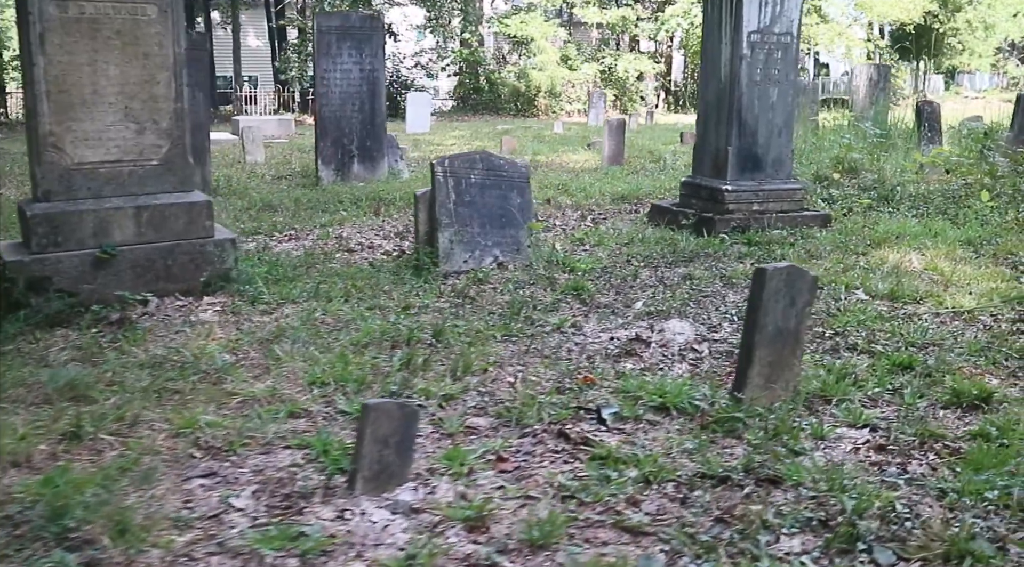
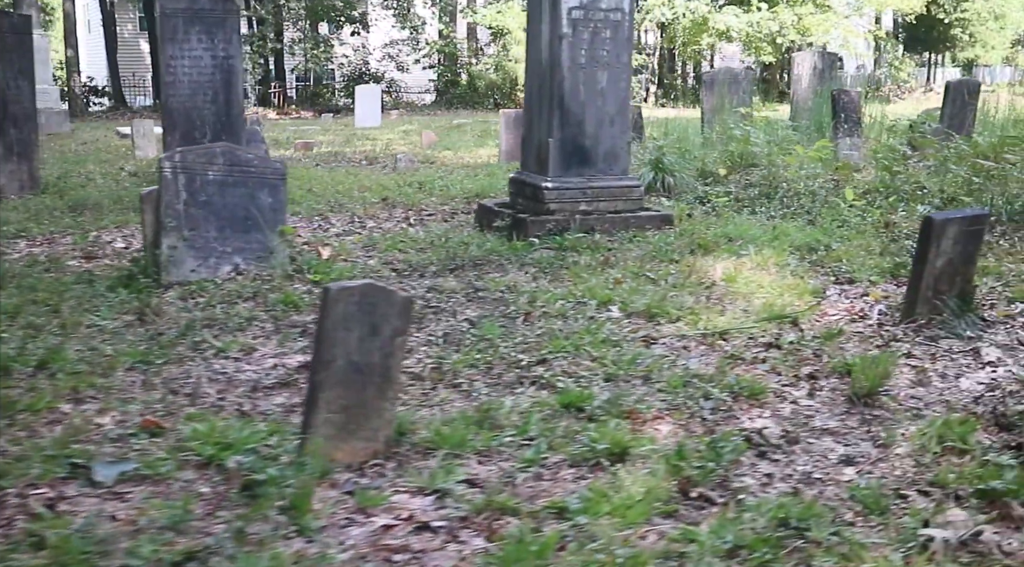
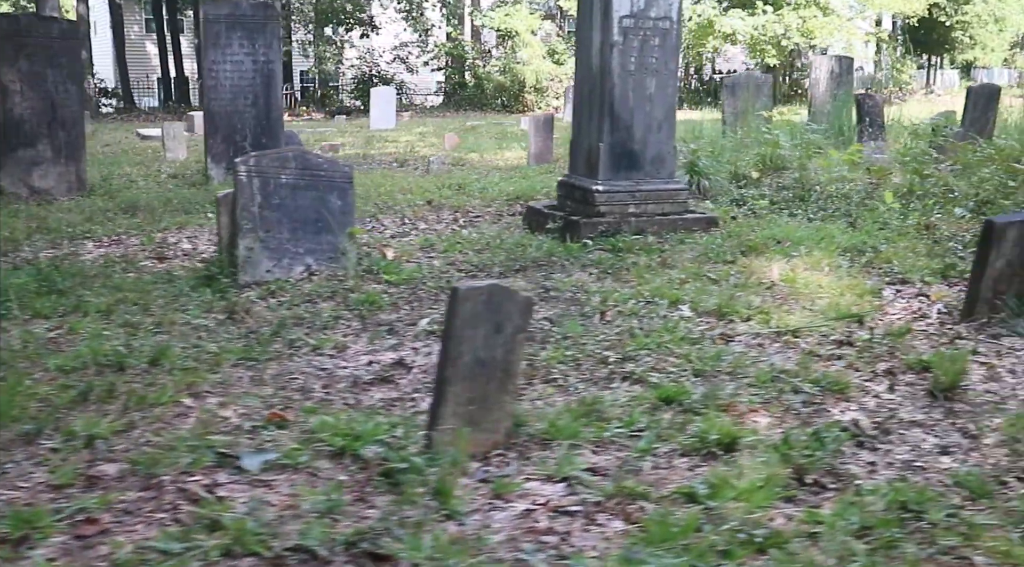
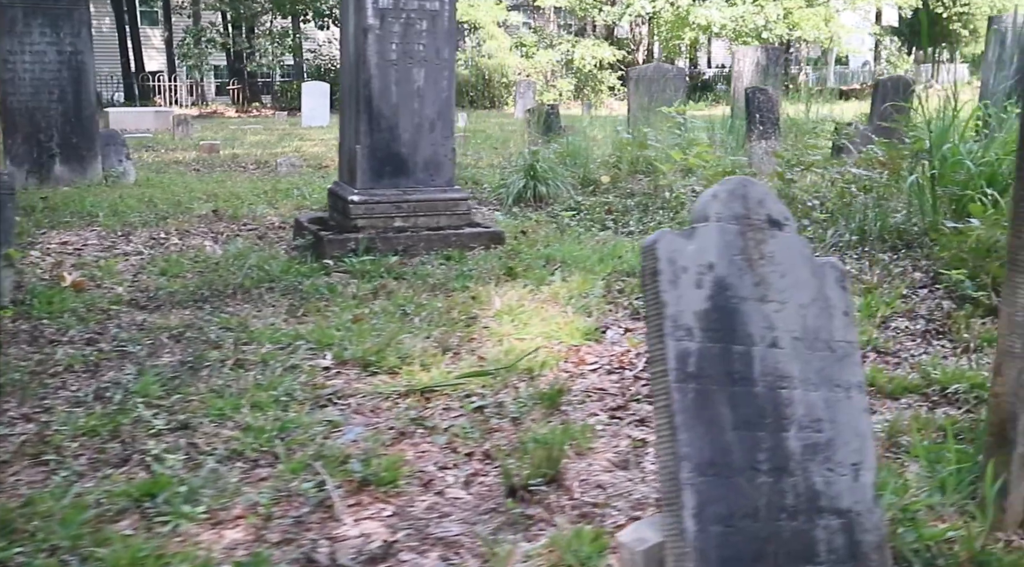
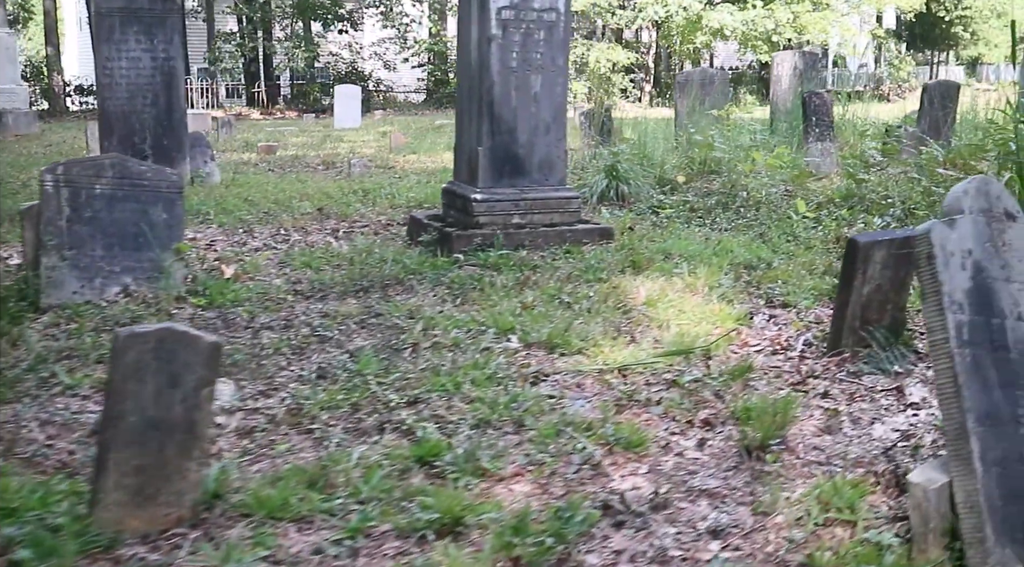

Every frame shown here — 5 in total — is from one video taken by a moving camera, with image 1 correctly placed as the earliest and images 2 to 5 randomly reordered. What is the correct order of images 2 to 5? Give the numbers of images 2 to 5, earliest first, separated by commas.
3, 2, 5, 4
